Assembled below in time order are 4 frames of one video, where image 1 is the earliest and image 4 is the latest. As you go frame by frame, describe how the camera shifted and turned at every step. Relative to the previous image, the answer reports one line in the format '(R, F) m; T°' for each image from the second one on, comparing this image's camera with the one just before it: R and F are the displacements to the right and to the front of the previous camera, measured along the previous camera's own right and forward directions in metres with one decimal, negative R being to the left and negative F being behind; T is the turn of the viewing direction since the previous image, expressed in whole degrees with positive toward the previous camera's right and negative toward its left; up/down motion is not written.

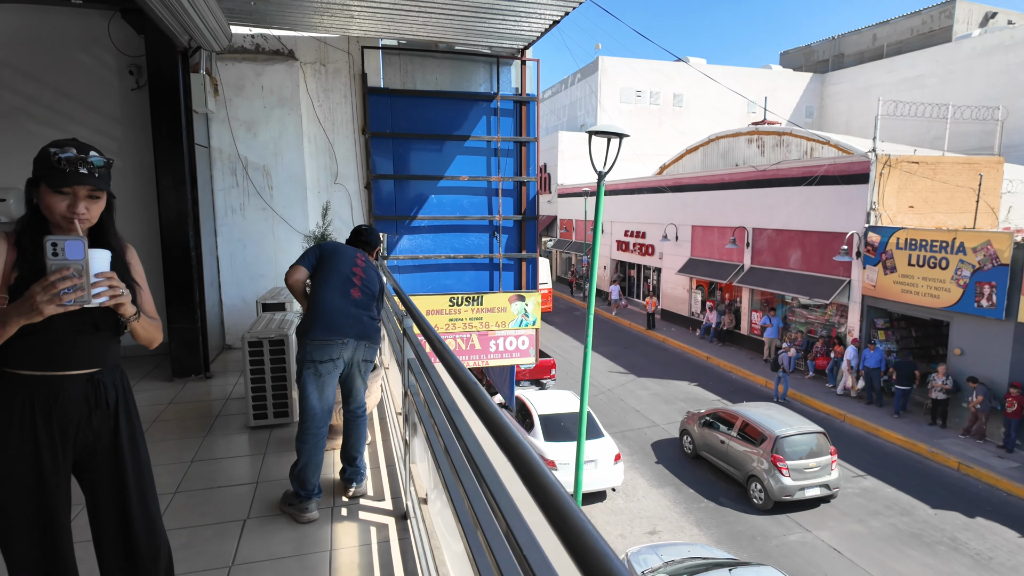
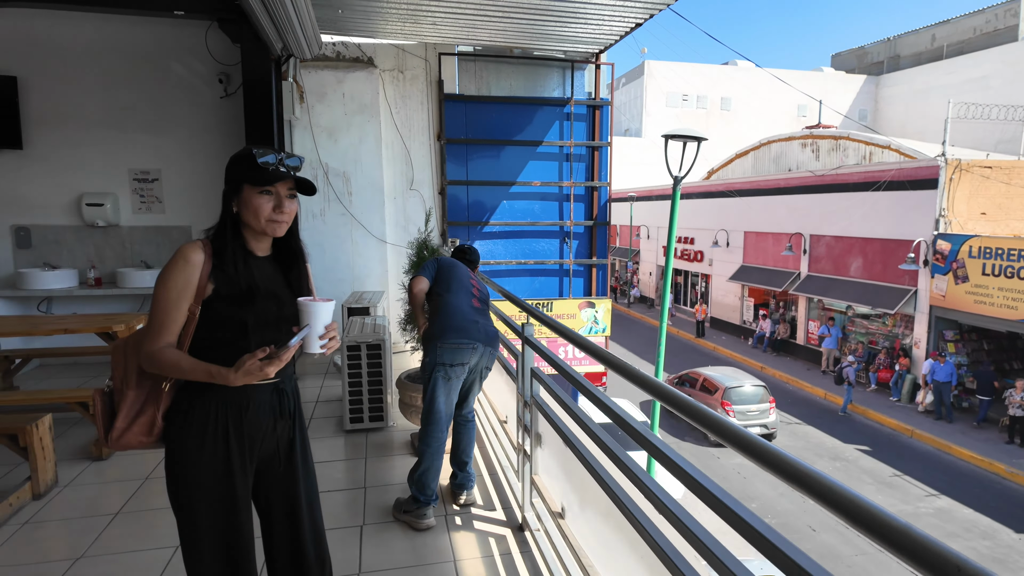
(-0.4, +0.1) m; -4°
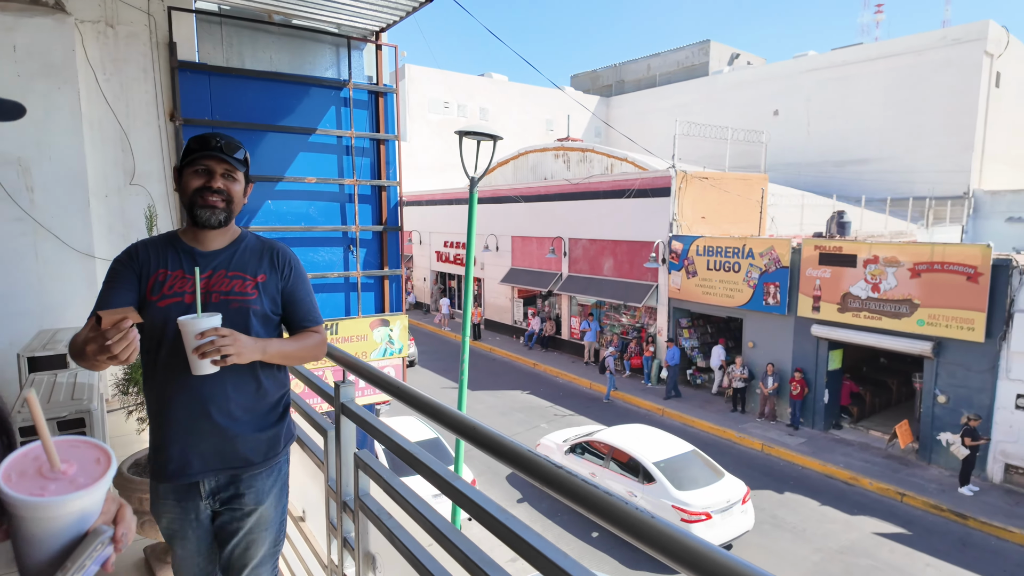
(-0.1, +1.0) m; +22°
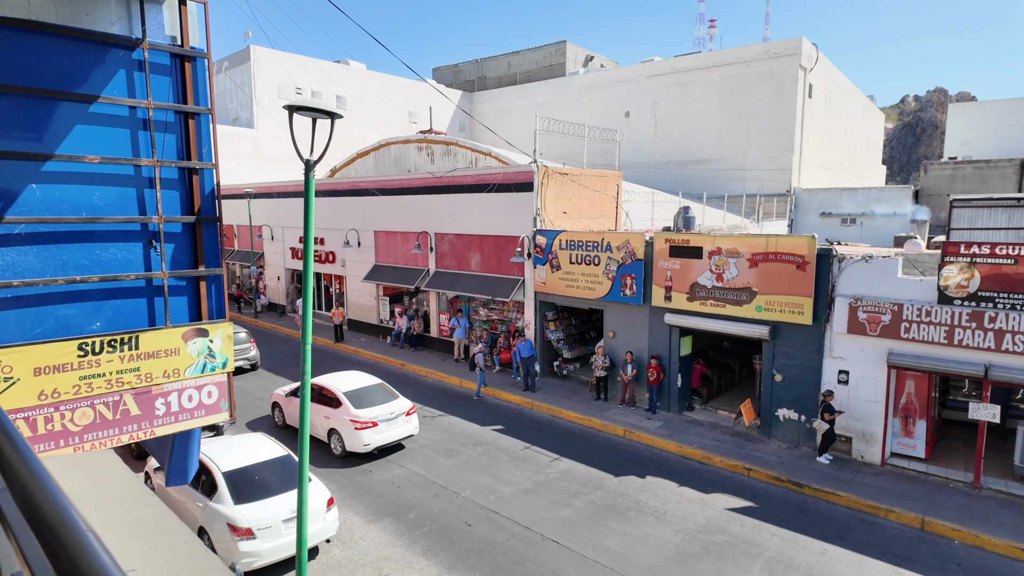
(+0.2, +0.6) m; +12°
